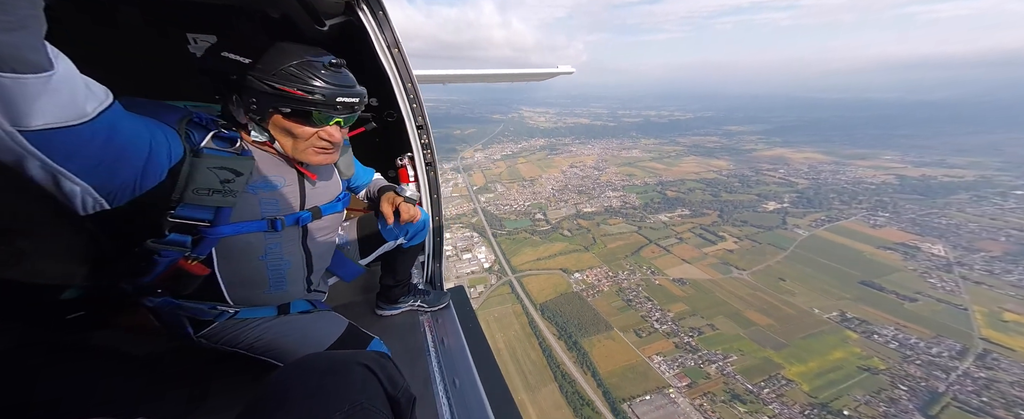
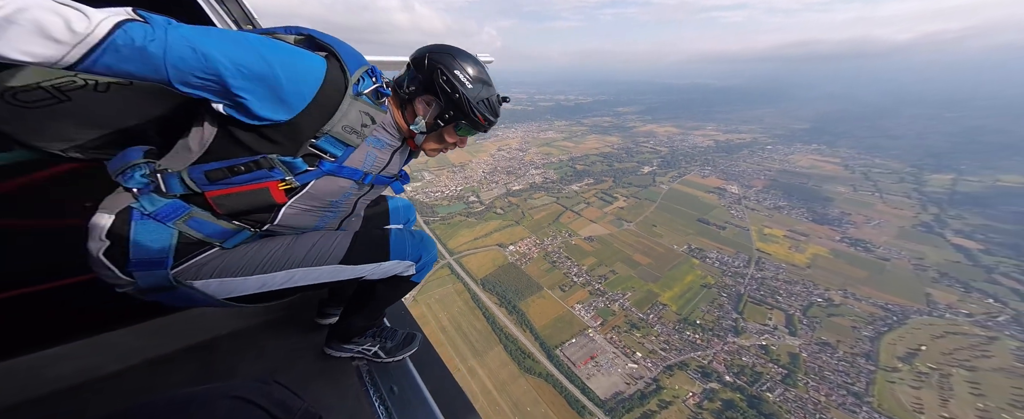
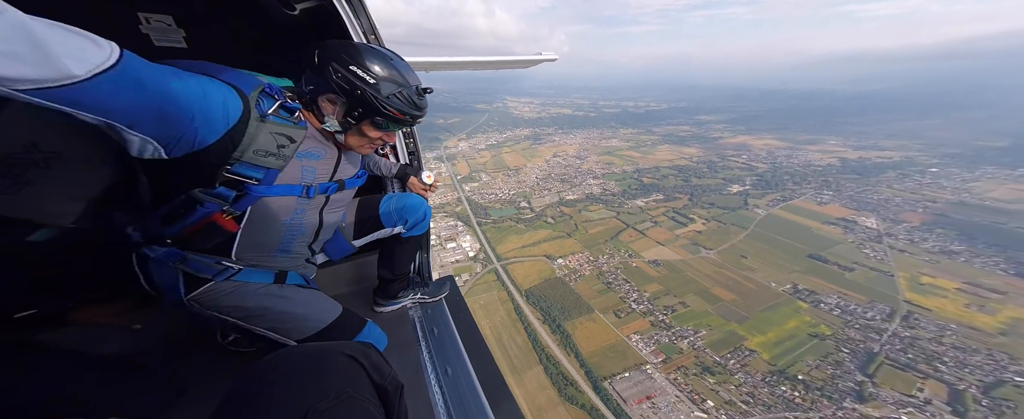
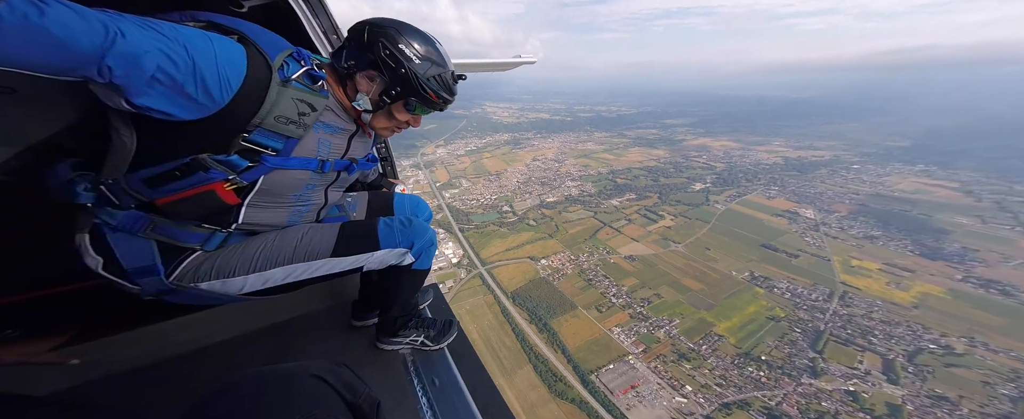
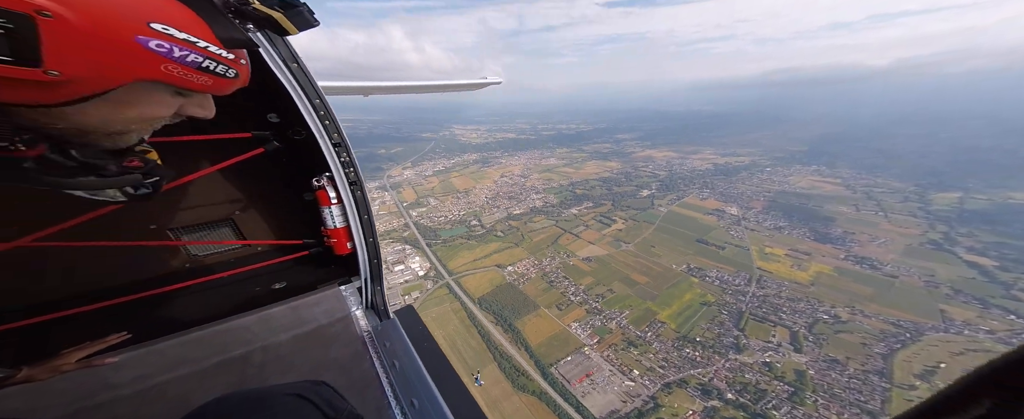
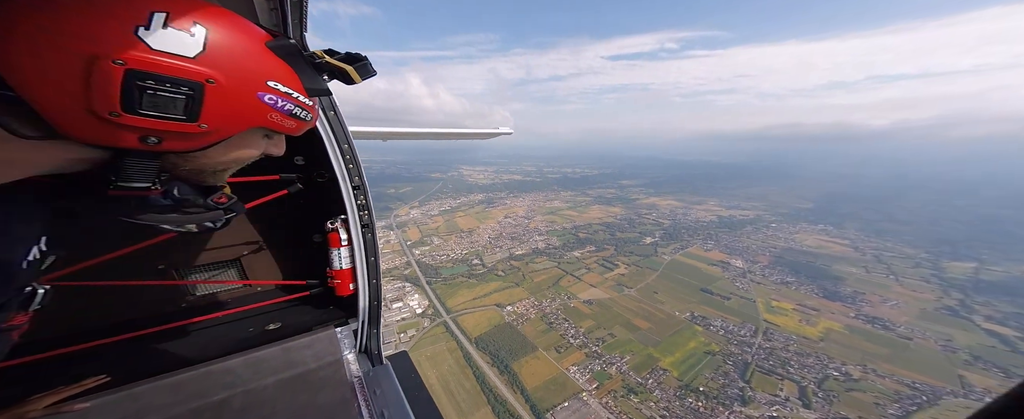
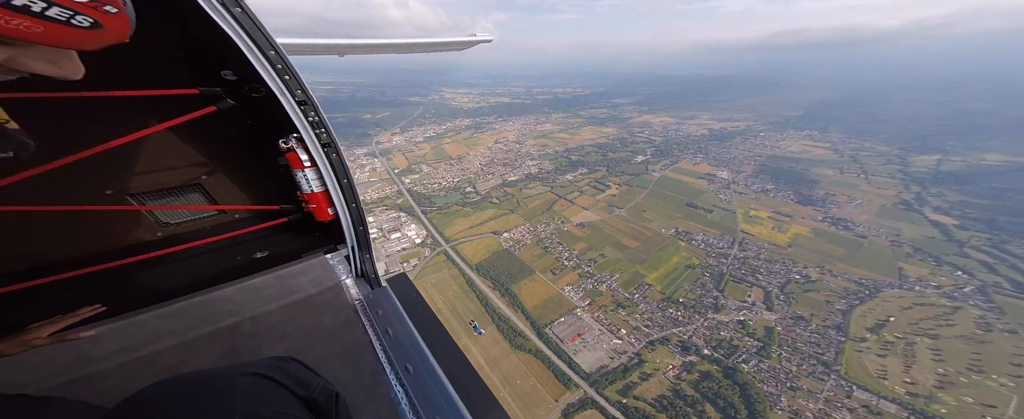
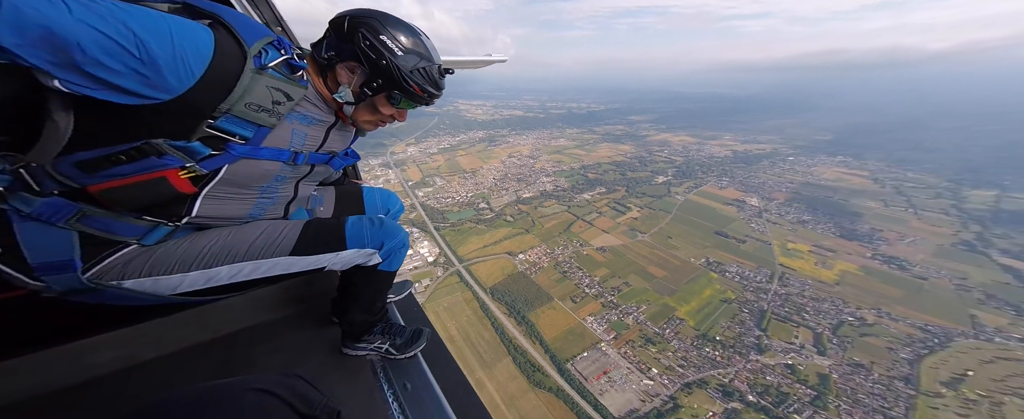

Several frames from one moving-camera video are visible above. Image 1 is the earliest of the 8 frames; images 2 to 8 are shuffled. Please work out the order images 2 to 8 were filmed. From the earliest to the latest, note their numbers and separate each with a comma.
3, 4, 8, 2, 7, 5, 6
